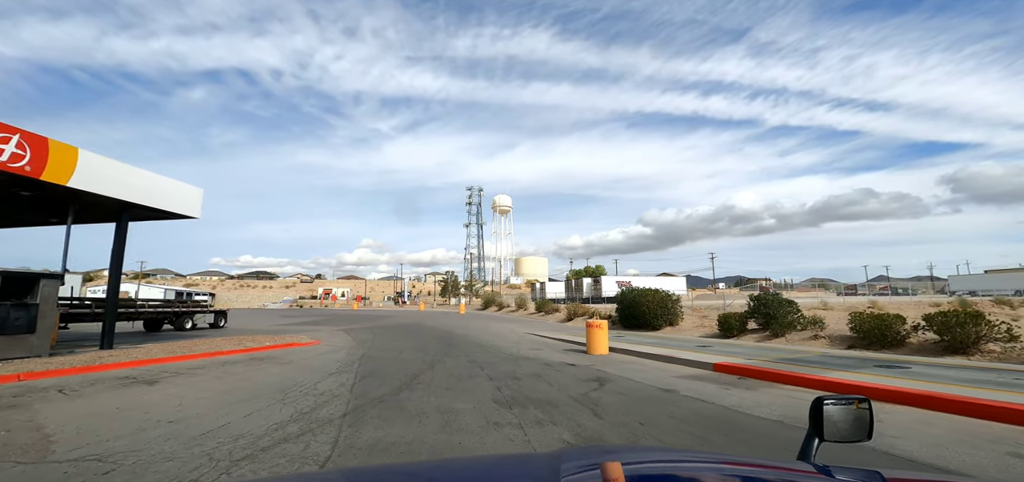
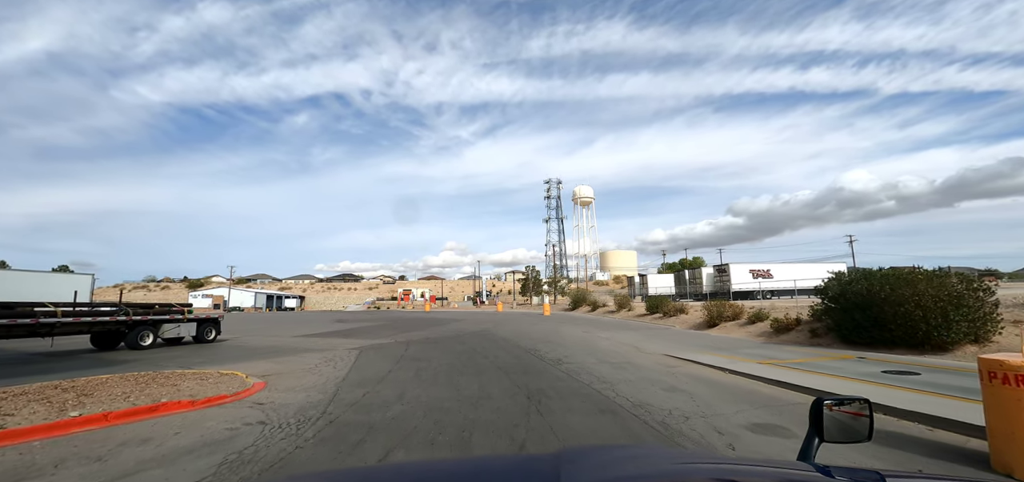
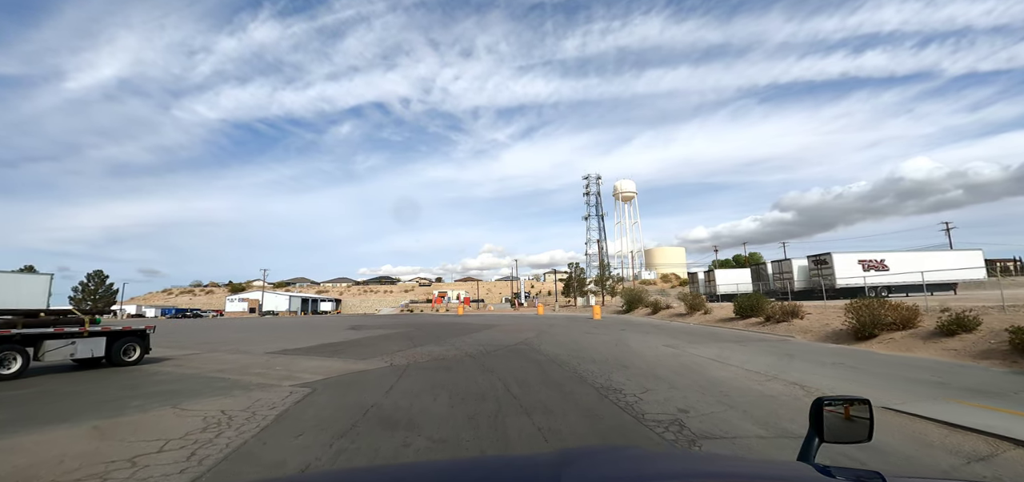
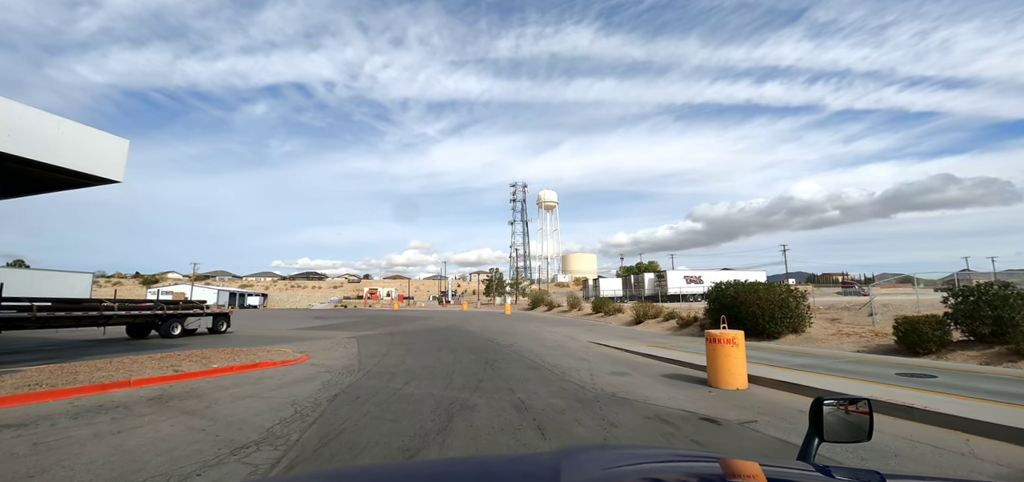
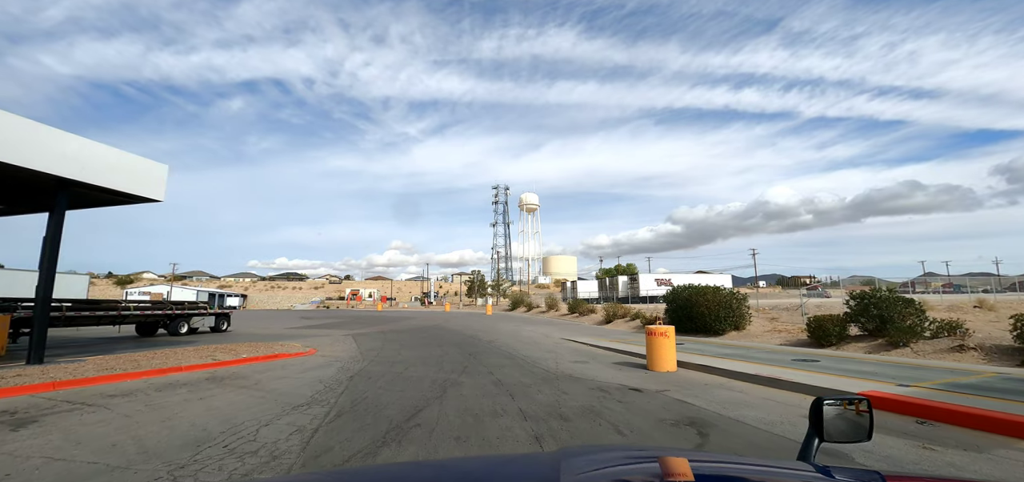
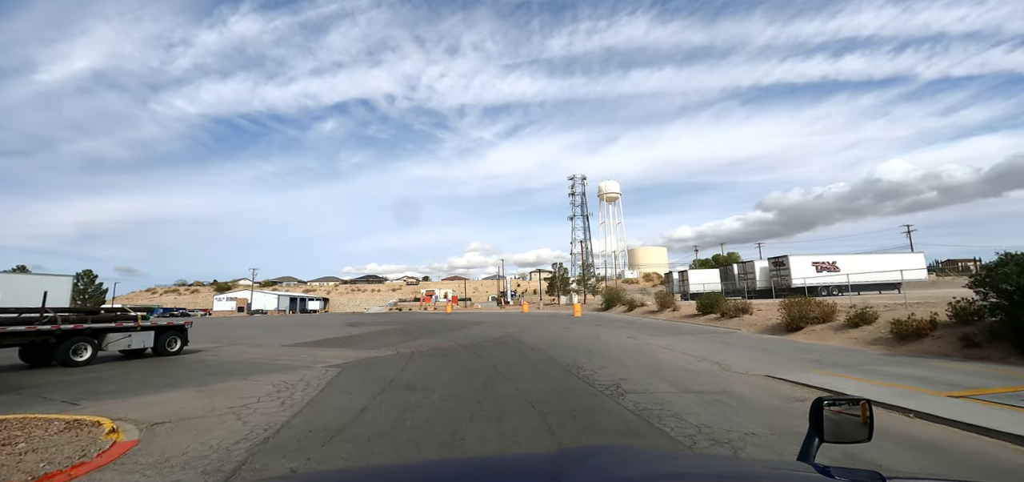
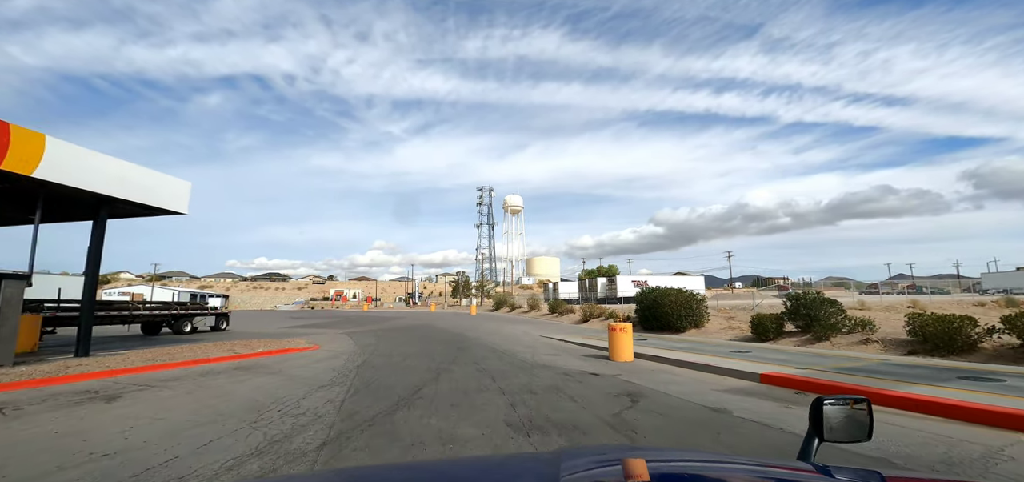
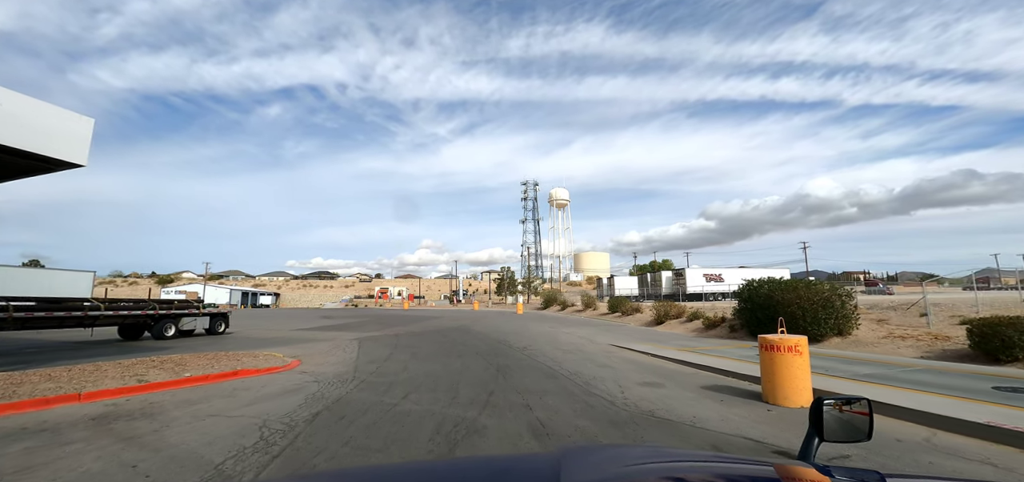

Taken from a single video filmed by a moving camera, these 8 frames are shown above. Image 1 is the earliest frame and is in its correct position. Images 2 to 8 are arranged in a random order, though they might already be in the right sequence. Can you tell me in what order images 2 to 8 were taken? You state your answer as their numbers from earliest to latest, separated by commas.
7, 5, 4, 8, 2, 6, 3
